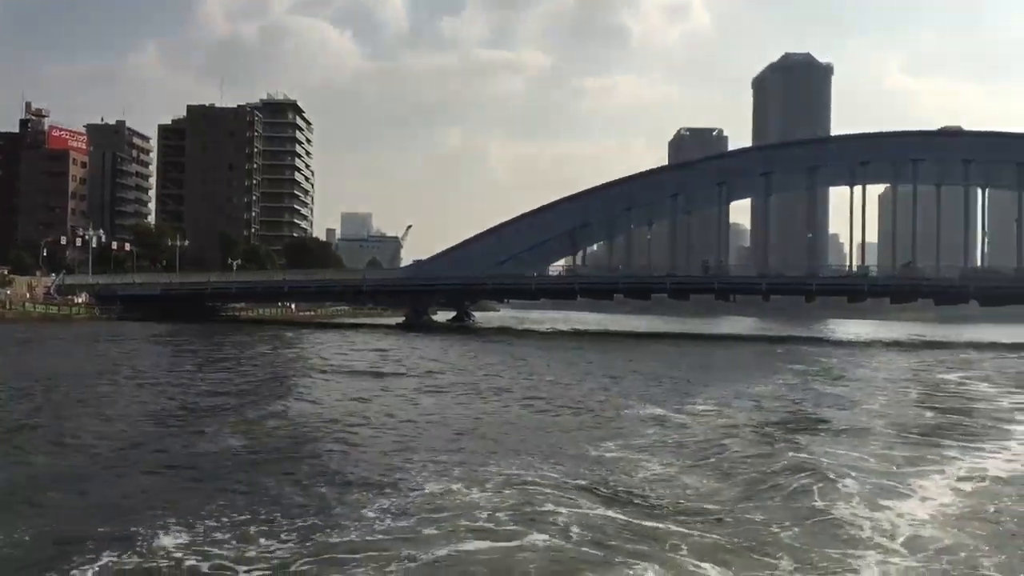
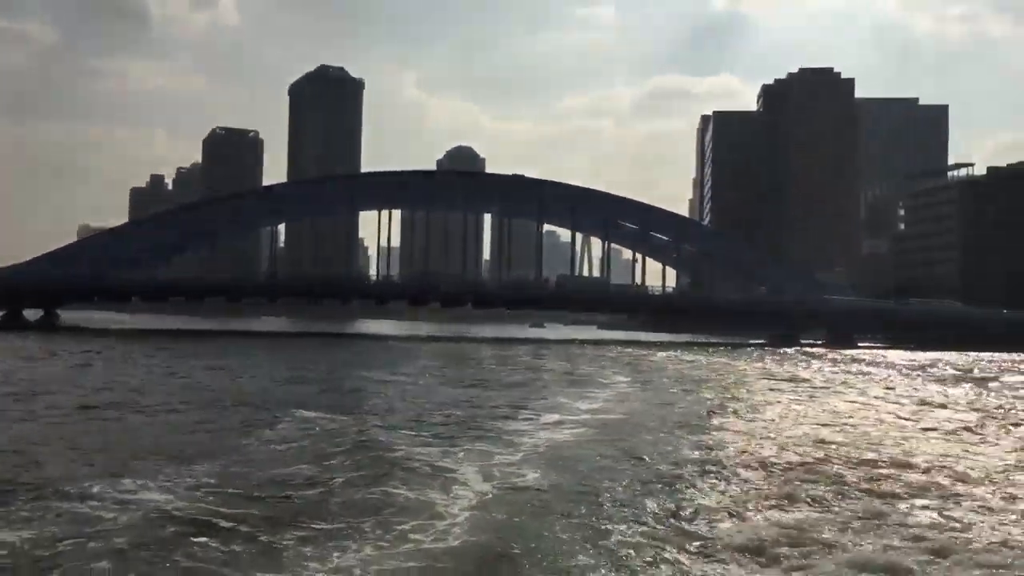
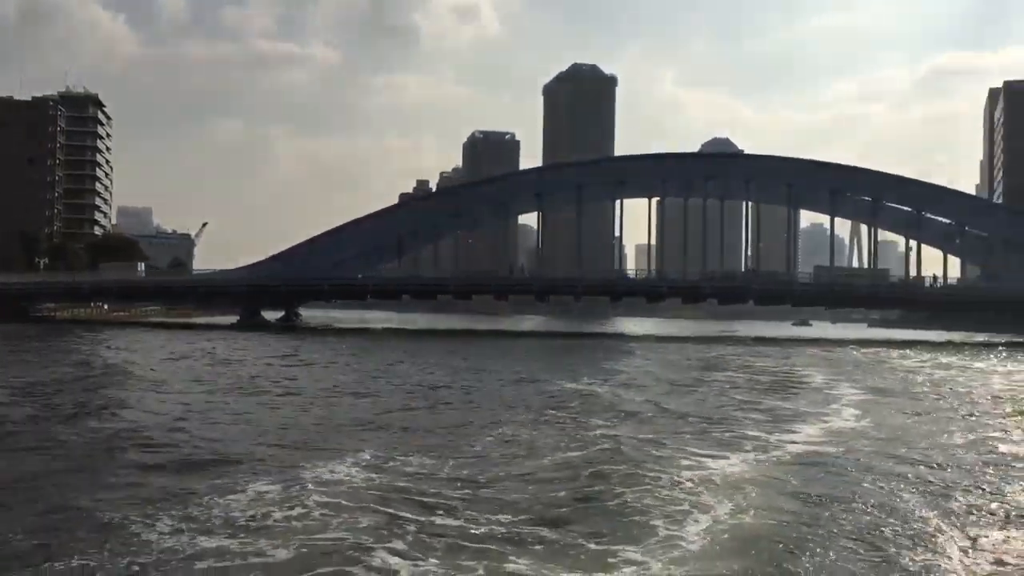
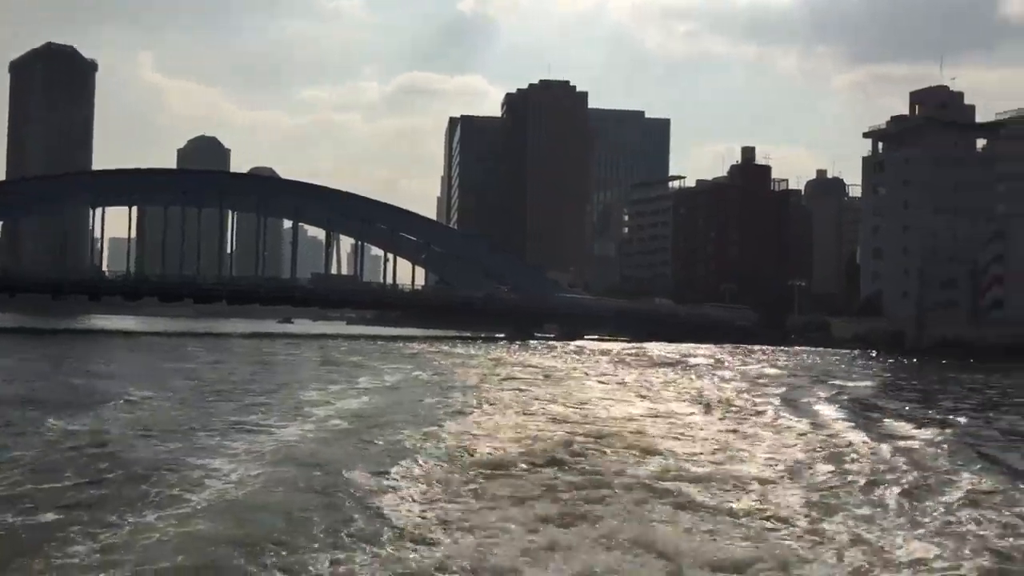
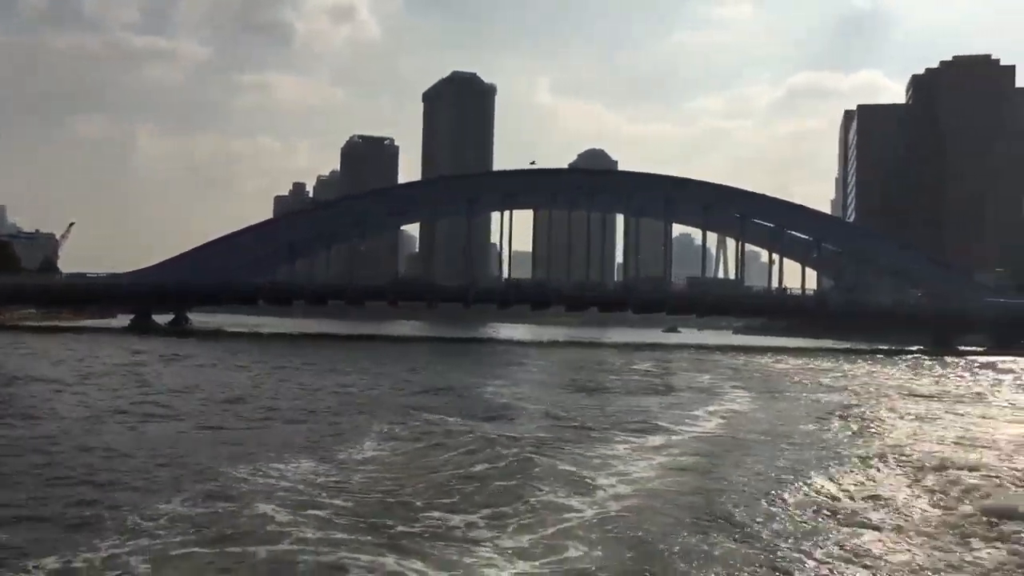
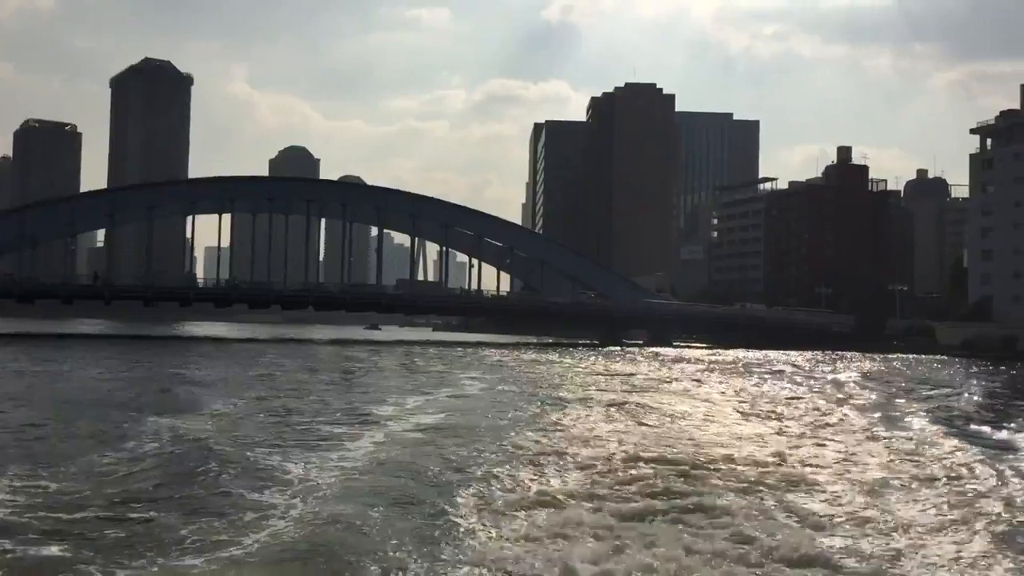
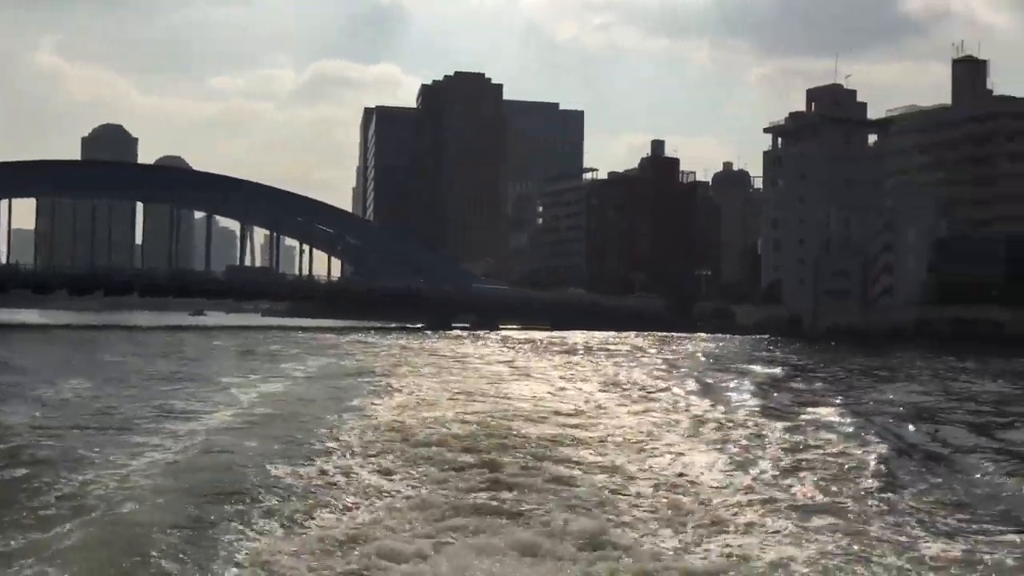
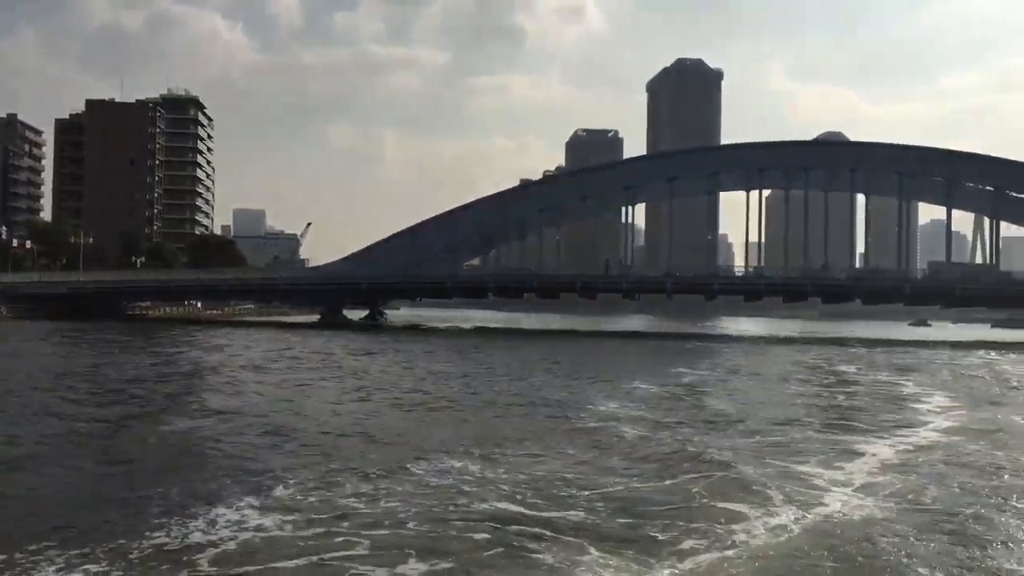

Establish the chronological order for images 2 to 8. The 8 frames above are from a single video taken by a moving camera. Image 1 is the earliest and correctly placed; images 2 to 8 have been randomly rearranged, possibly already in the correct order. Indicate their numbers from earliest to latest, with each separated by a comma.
8, 3, 5, 2, 6, 4, 7
